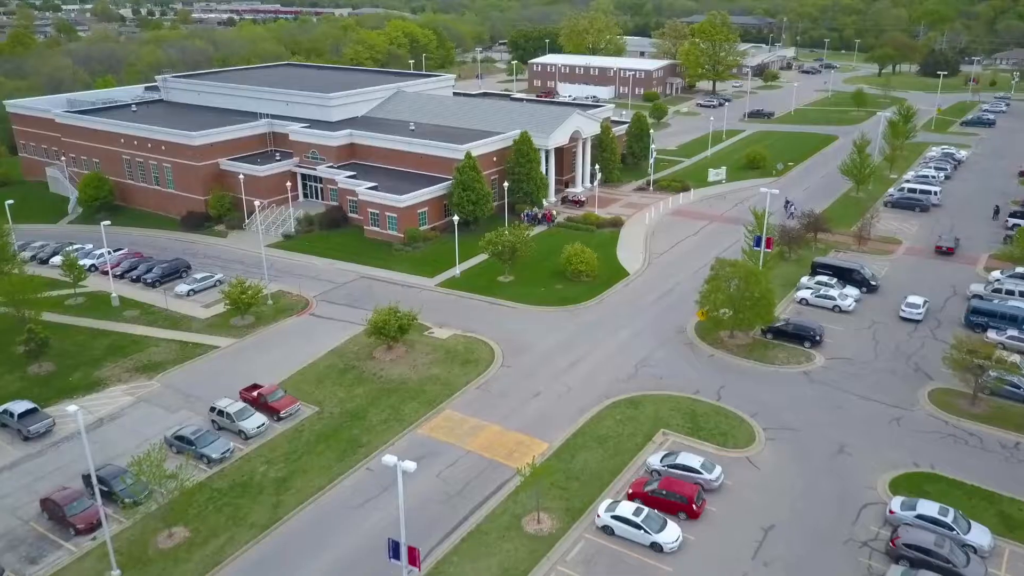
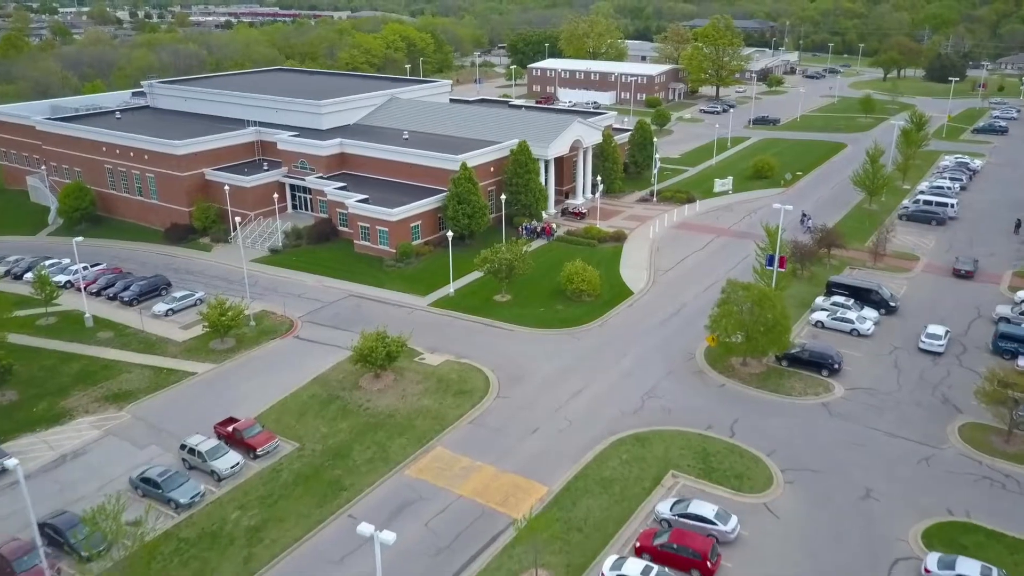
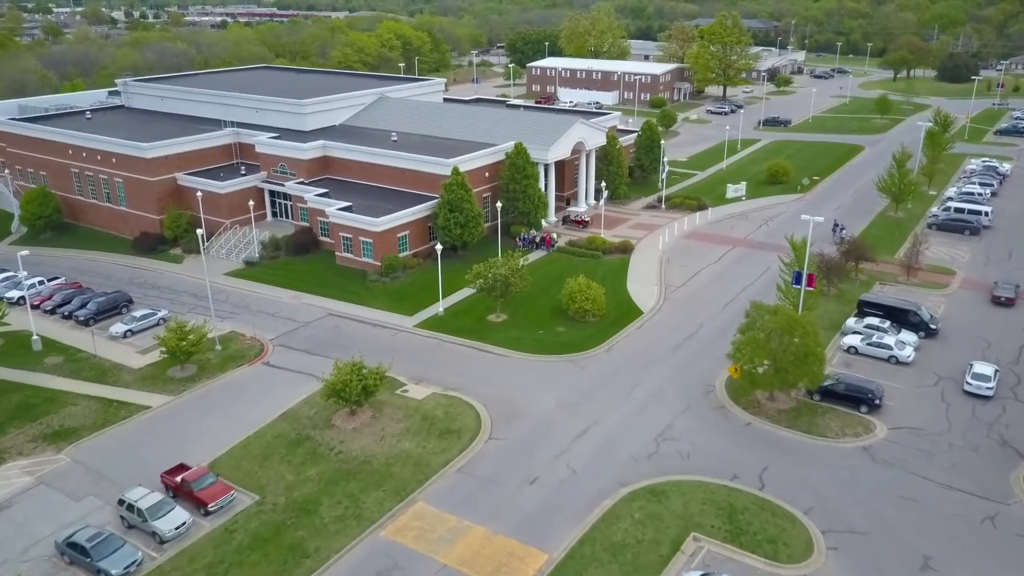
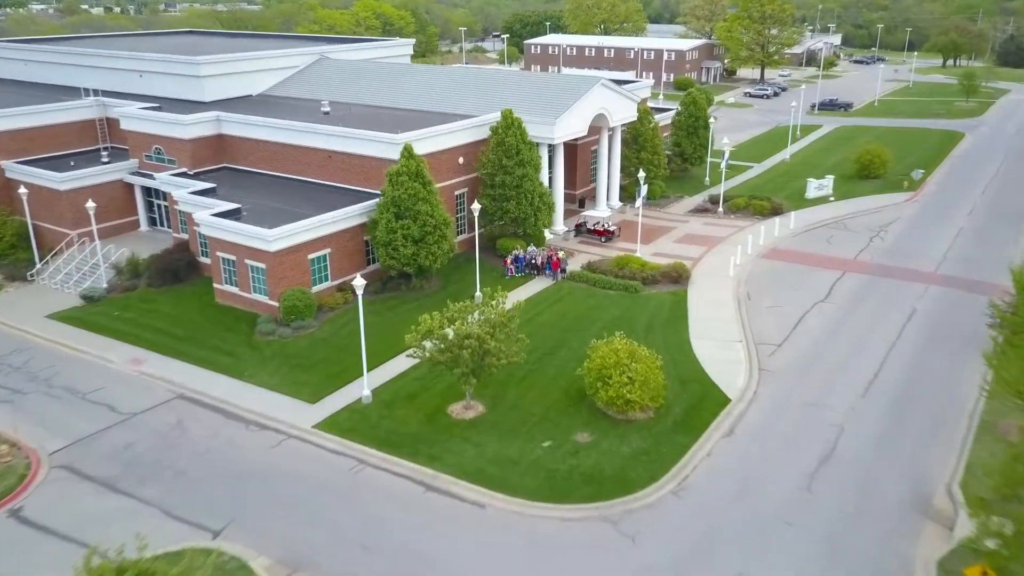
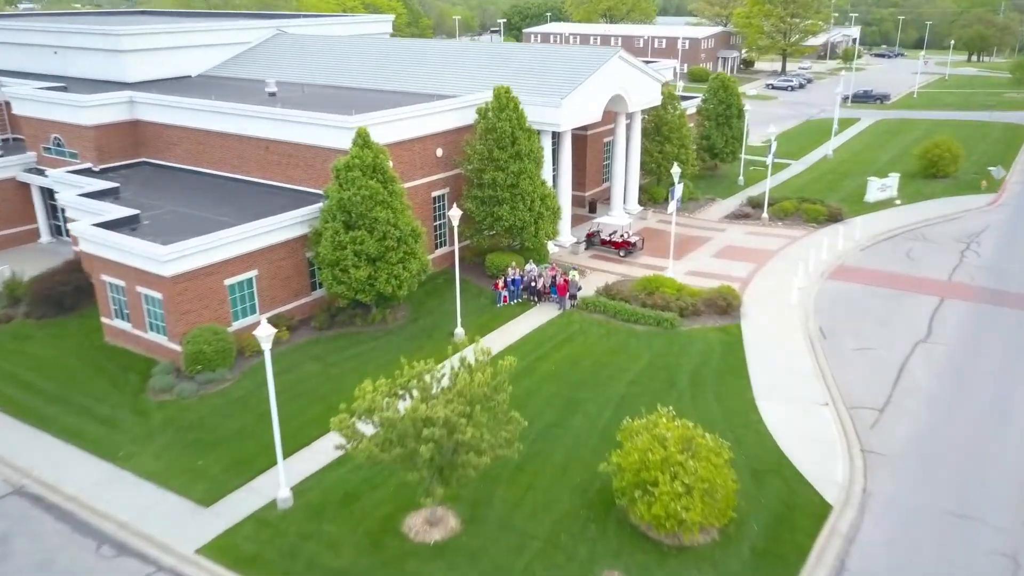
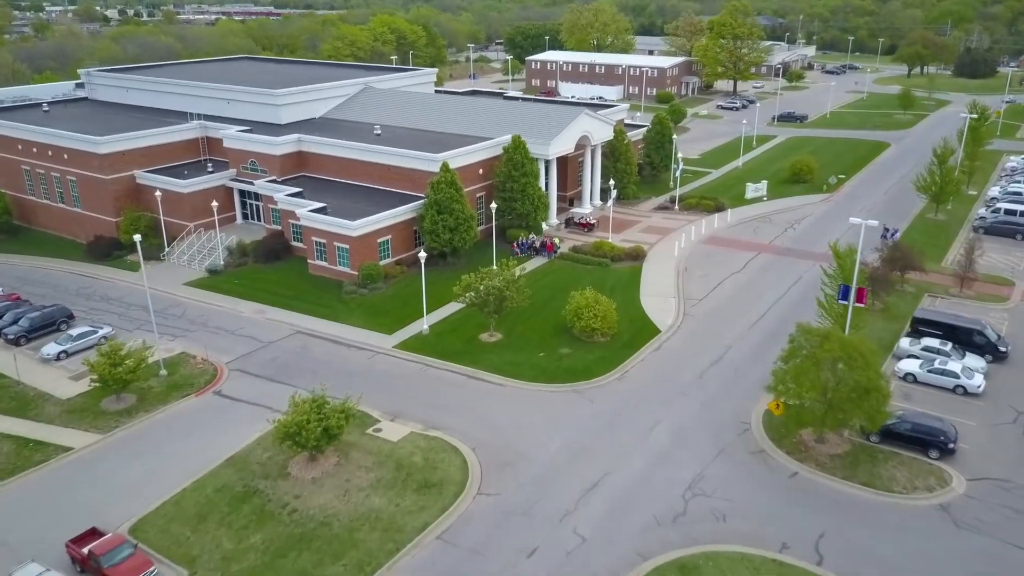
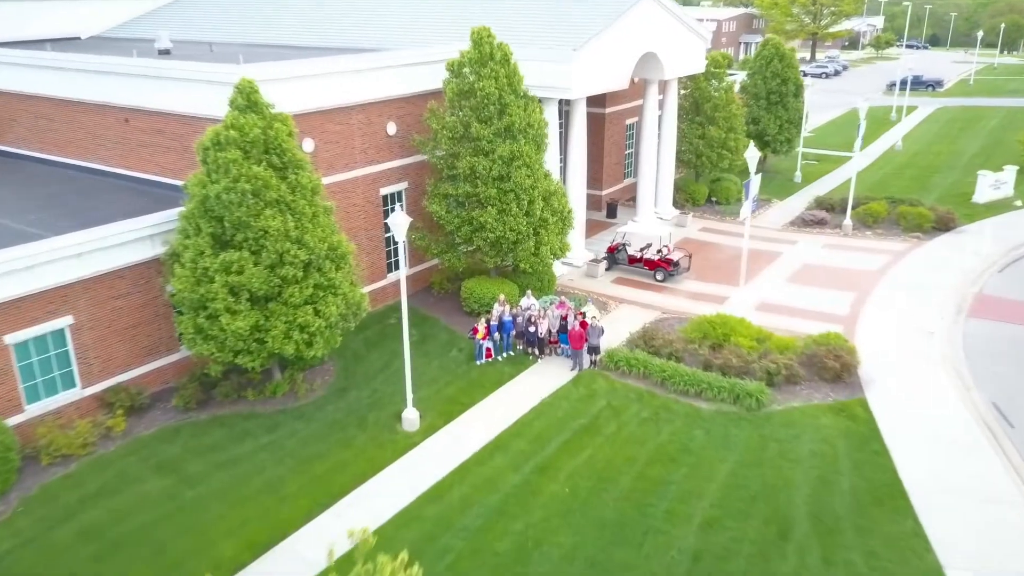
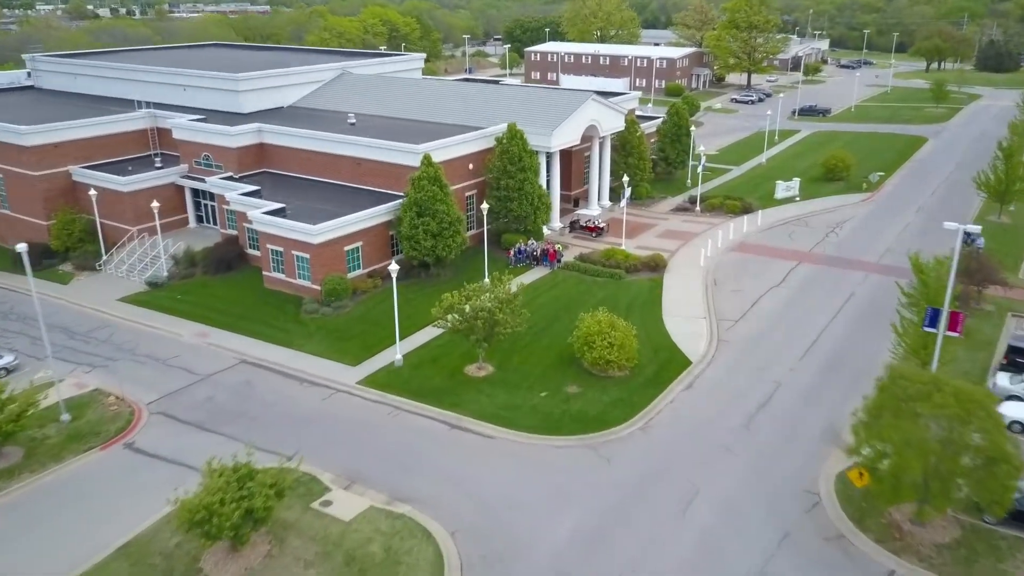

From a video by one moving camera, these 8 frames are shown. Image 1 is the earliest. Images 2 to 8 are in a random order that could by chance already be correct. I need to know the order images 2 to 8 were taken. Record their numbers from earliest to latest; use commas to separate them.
2, 3, 6, 8, 4, 5, 7
